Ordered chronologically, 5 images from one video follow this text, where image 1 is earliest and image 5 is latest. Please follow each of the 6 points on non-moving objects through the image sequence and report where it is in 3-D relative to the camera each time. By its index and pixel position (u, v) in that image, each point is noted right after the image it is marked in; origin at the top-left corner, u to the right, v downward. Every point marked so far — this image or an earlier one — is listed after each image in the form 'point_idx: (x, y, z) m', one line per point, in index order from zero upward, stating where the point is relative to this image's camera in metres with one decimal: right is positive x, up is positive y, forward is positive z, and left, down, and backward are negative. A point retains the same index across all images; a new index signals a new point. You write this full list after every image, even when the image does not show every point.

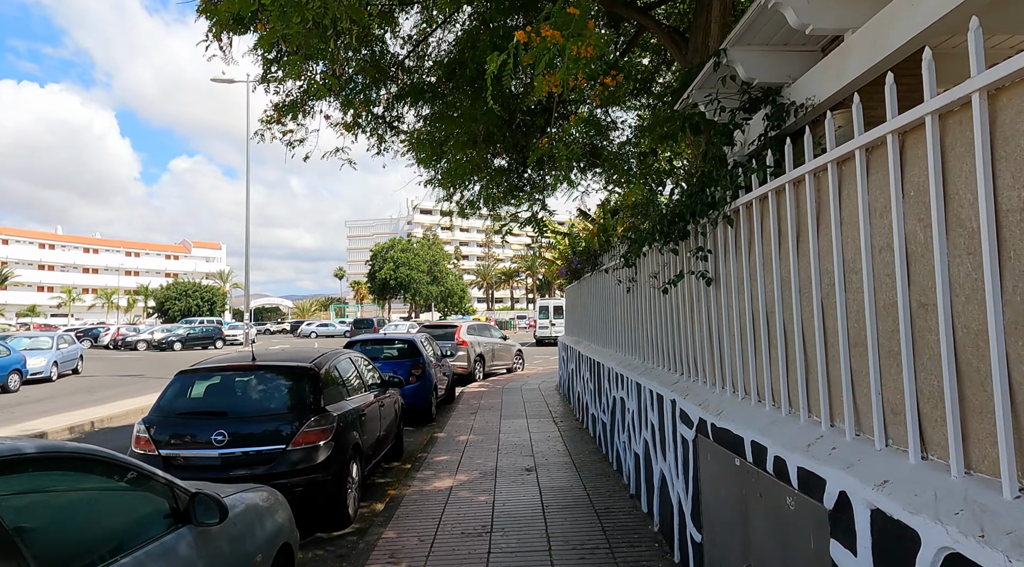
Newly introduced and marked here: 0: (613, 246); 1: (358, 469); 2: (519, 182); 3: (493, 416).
0: (+1.2, +0.4, +8.1) m
1: (-1.1, -1.3, +4.7) m
2: (+0.1, +1.4, +9.4) m
3: (-0.3, -1.8, +8.7) m
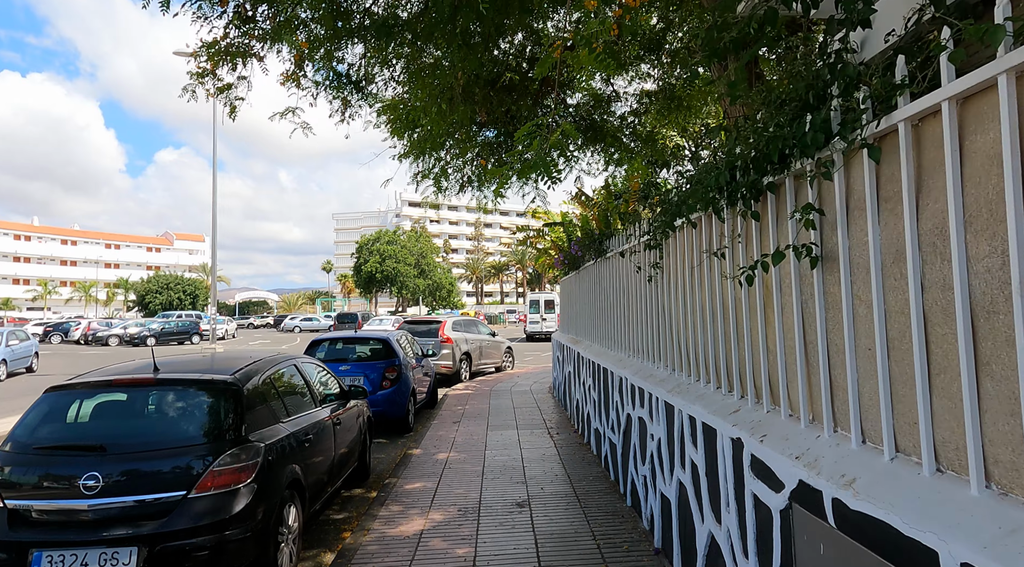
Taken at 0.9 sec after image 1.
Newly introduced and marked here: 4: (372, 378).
0: (+1.1, +0.5, +7.0) m
1: (-1.2, -1.3, +3.7) m
2: (0.0, +1.6, +8.4) m
3: (-0.4, -1.7, +7.6) m
4: (-1.6, -1.1, +7.5) m
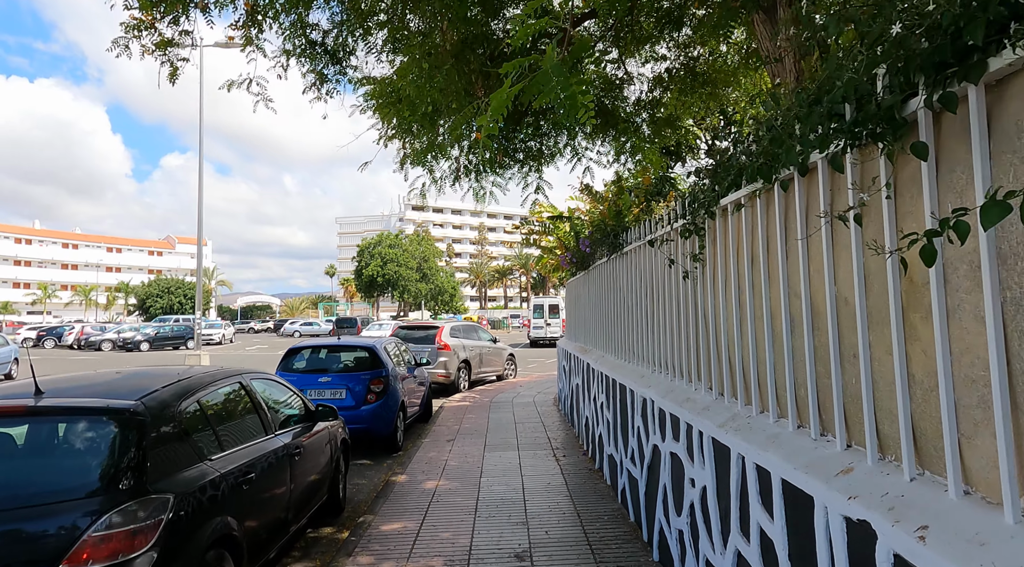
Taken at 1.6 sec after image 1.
0: (+1.1, +0.5, +6.2) m
1: (-1.2, -1.3, +2.9) m
2: (0.0, +1.5, +7.6) m
3: (-0.4, -1.7, +6.8) m
4: (-1.6, -1.1, +6.7) m
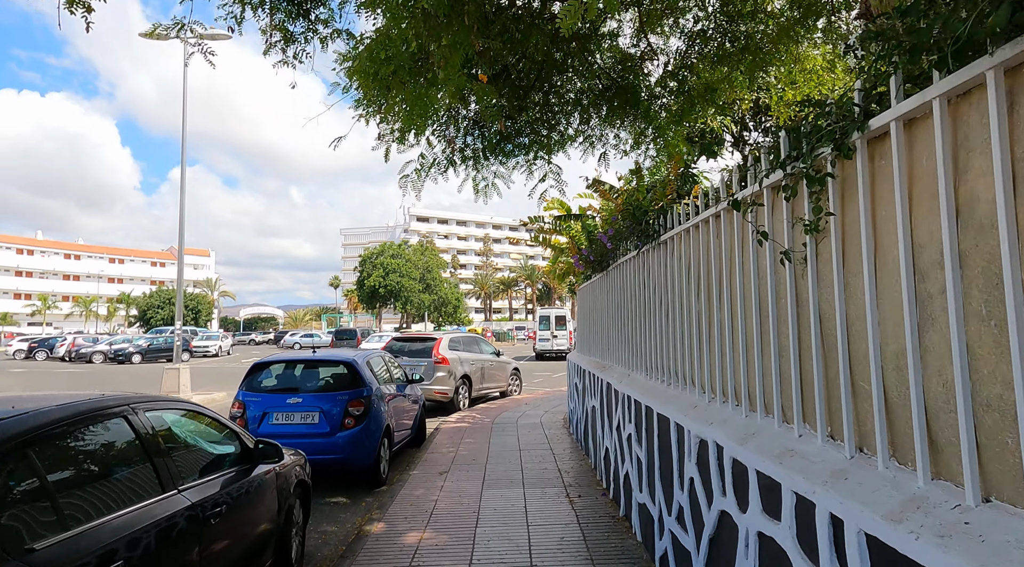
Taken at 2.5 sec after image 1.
0: (+1.1, +0.5, +5.2) m
1: (-1.2, -1.2, +1.8) m
2: (0.0, +1.5, +6.6) m
3: (-0.4, -1.7, +5.8) m
4: (-1.6, -1.1, +5.6) m
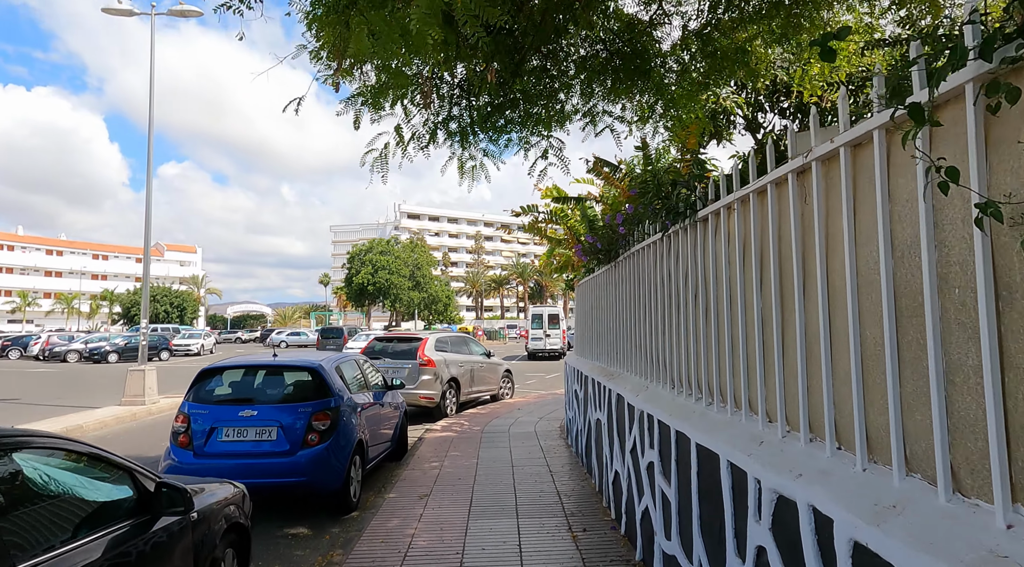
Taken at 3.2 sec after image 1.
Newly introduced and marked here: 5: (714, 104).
0: (+1.1, +0.5, +4.4) m
1: (-1.2, -1.2, +1.0) m
2: (0.0, +1.5, +5.8) m
3: (-0.4, -1.7, +4.9) m
4: (-1.6, -1.1, +4.8) m
5: (+2.1, +1.9, +6.9) m
